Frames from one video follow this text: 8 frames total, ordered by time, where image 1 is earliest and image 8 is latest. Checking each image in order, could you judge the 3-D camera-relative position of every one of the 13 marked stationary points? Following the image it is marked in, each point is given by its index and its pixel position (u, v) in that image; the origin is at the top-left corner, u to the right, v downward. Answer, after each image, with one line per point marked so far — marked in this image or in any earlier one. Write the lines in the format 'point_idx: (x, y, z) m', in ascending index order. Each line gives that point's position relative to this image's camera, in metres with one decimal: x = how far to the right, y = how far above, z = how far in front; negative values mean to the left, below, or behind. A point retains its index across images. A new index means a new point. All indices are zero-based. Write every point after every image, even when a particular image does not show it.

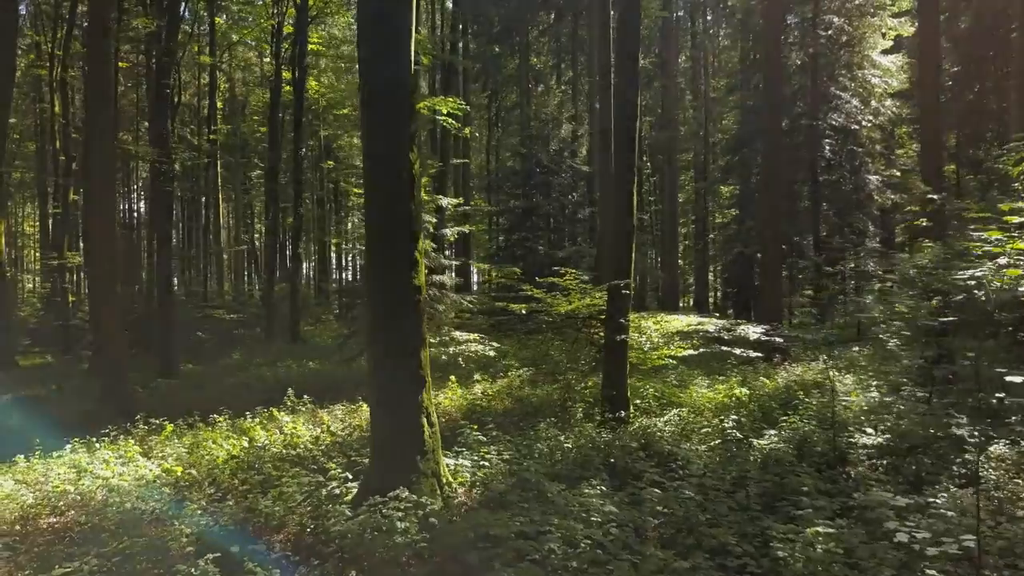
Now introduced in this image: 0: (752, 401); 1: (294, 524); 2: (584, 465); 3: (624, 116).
0: (+3.6, -1.7, +10.4) m
1: (-1.7, -1.9, +5.5) m
2: (+0.7, -1.8, +6.8) m
3: (+1.6, +2.4, +9.5) m
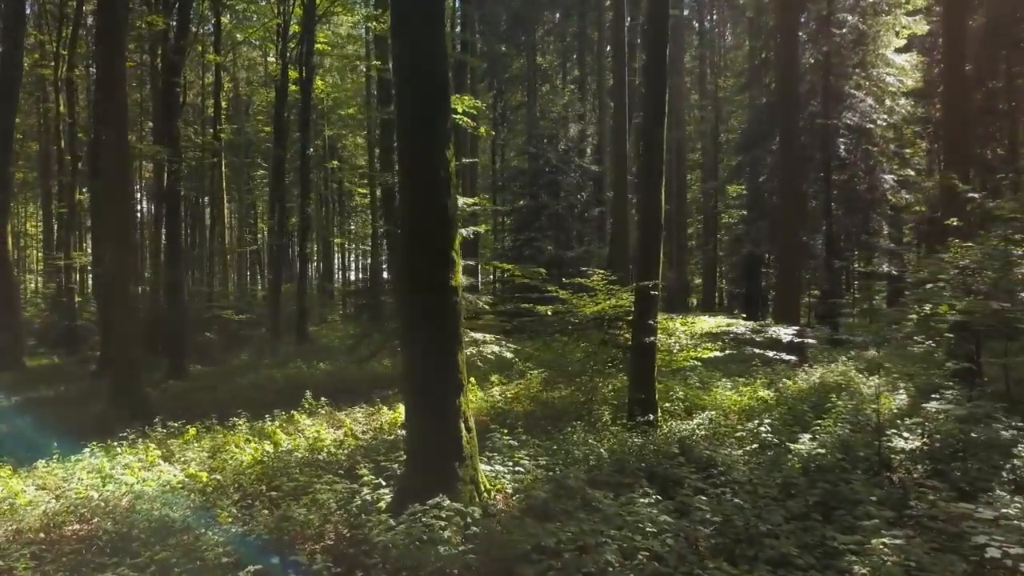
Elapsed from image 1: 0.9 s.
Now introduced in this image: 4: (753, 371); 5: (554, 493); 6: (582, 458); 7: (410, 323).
0: (+4.0, -1.7, +10.2) m
1: (-1.4, -1.9, +5.3) m
2: (+1.1, -1.8, +6.7) m
3: (+1.9, +2.4, +9.3) m
4: (+4.9, -1.7, +14.3) m
5: (+0.4, -1.7, +5.8) m
6: (+0.8, -1.7, +7.0) m
7: (-0.9, -0.3, +5.9) m
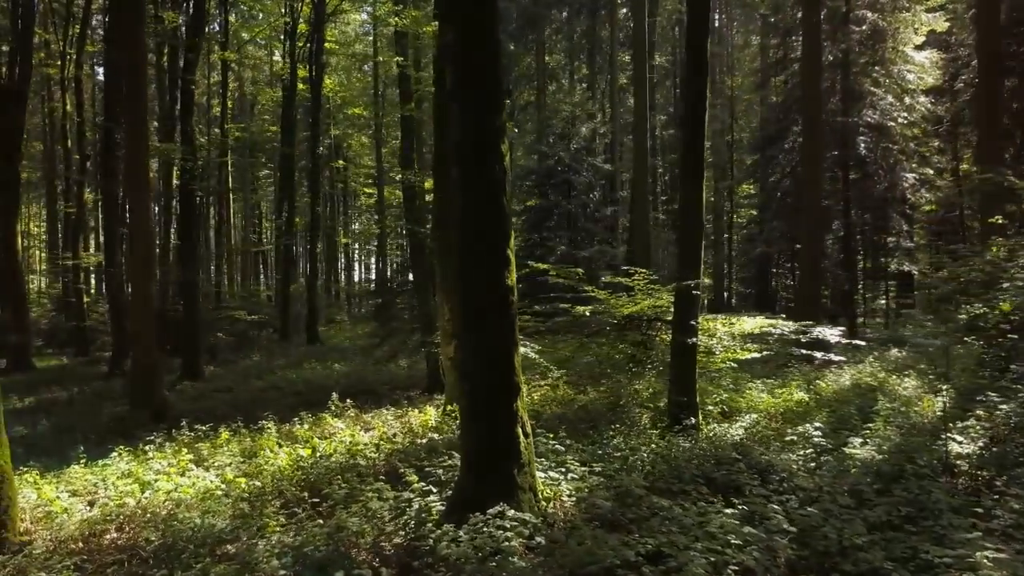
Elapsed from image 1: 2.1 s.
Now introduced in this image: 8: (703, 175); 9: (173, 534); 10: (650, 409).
0: (+4.5, -1.7, +9.9) m
1: (-0.9, -1.9, +5.0) m
2: (+1.6, -1.8, +6.4) m
3: (+2.4, +2.4, +9.1) m
4: (+5.4, -1.7, +14.0) m
5: (+0.9, -1.7, +5.6) m
6: (+1.3, -1.7, +6.8) m
7: (-0.4, -0.3, +5.7) m
8: (+2.5, +1.5, +9.1) m
9: (-2.8, -2.0, +5.6) m
10: (+1.9, -1.7, +9.4) m
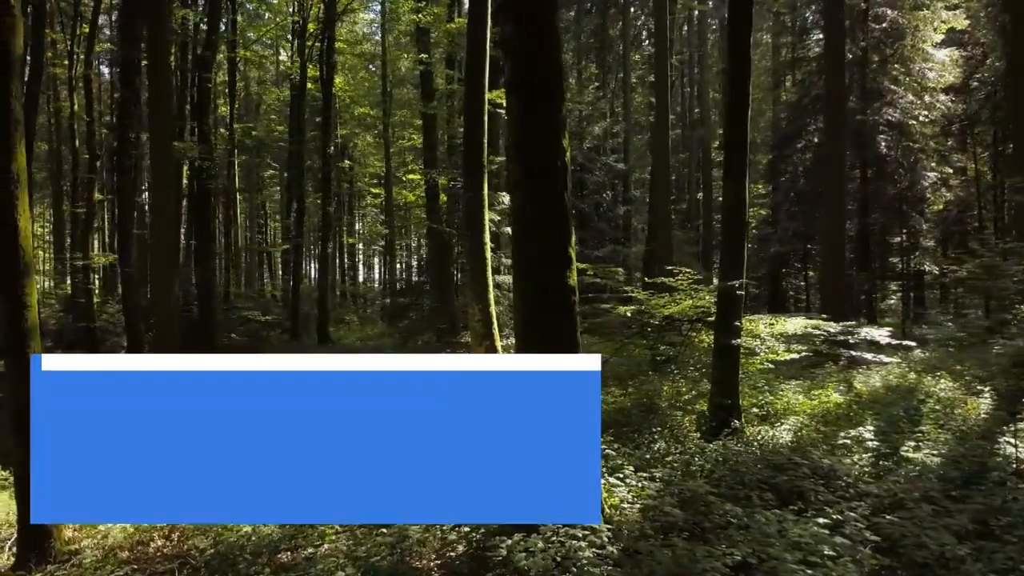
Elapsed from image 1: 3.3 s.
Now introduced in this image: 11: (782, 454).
0: (+5.0, -1.7, +9.7) m
1: (-0.4, -1.9, +4.9) m
2: (+2.1, -1.8, +6.2) m
3: (+2.9, +2.4, +8.9) m
4: (+5.9, -1.7, +13.8) m
5: (+1.4, -1.7, +5.4) m
6: (+1.8, -1.7, +6.6) m
7: (+0.1, -0.3, +5.5) m
8: (+3.0, +1.5, +8.9) m
9: (-2.3, -2.0, +5.4) m
10: (+2.4, -1.7, +9.2) m
11: (+2.8, -1.7, +7.1) m
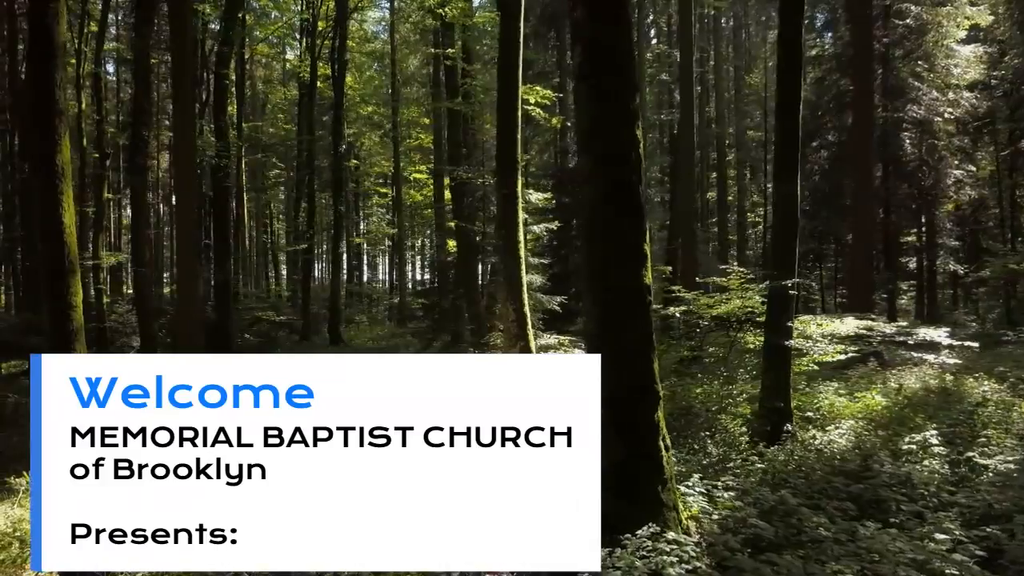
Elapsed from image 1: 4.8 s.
0: (+5.5, -1.7, +9.5) m
1: (+0.2, -1.9, +4.6) m
2: (+2.6, -1.7, +5.9) m
3: (+3.4, +2.4, +8.6) m
4: (+6.5, -1.7, +13.5) m
5: (+1.9, -1.7, +5.1) m
6: (+2.3, -1.7, +6.3) m
7: (+0.6, -0.3, +5.2) m
8: (+3.6, +1.5, +8.6) m
9: (-1.7, -2.0, +5.1) m
10: (+3.0, -1.6, +8.9) m
11: (+3.4, -1.7, +6.8) m
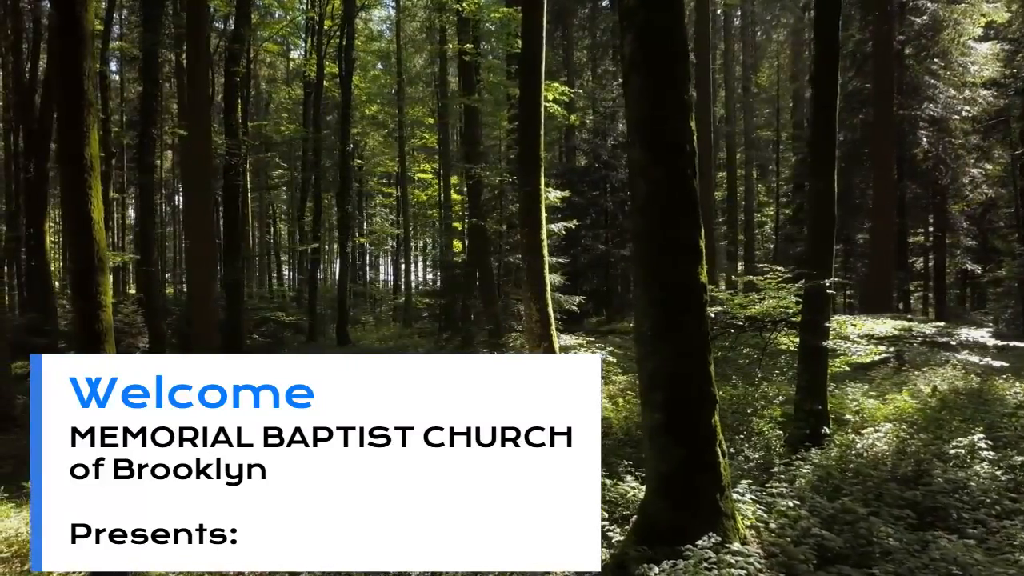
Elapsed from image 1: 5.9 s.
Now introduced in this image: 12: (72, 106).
0: (+5.9, -1.7, +9.2) m
1: (+0.5, -1.9, +4.3) m
2: (+3.0, -1.7, +5.7) m
3: (+3.8, +2.4, +8.4) m
4: (+6.8, -1.7, +13.3) m
5: (+2.3, -1.7, +4.9) m
6: (+2.7, -1.7, +6.1) m
7: (+1.0, -0.3, +5.0) m
8: (+3.9, +1.5, +8.4) m
9: (-1.3, -2.0, +4.9) m
10: (+3.3, -1.6, +8.7) m
11: (+3.7, -1.7, +6.6) m
12: (-3.3, +1.4, +5.2) m
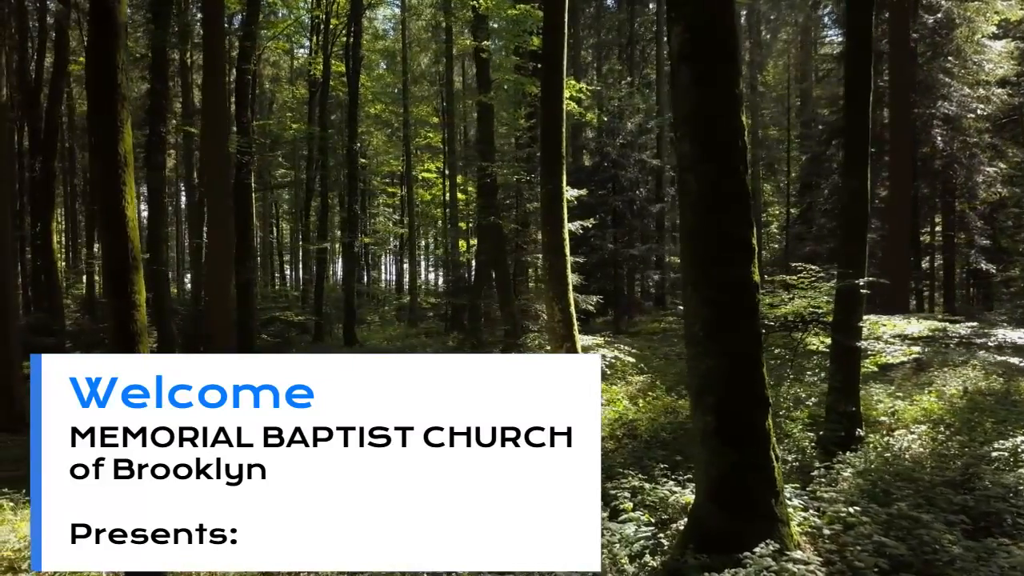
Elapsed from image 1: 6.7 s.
0: (+6.2, -1.7, +9.1) m
1: (+0.8, -1.9, +4.2) m
2: (+3.3, -1.7, +5.6) m
3: (+4.1, +2.4, +8.2) m
4: (+7.2, -1.7, +13.2) m
5: (+2.6, -1.7, +4.7) m
6: (+3.0, -1.7, +5.9) m
7: (+1.3, -0.3, +4.8) m
8: (+4.3, +1.5, +8.3) m
9: (-1.0, -2.0, +4.7) m
10: (+3.7, -1.6, +8.5) m
11: (+4.1, -1.7, +6.4) m
12: (-3.0, +1.4, +5.1) m
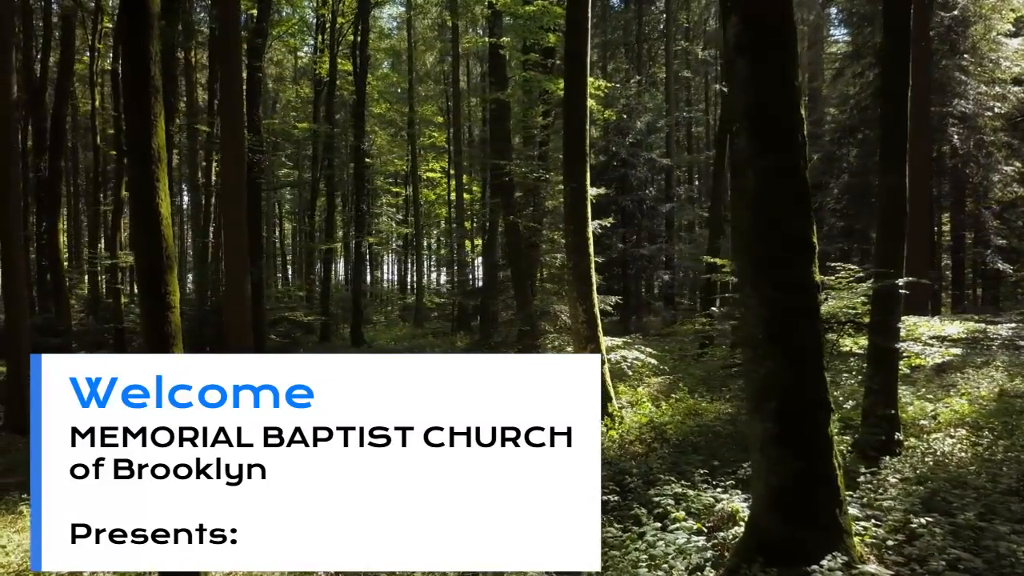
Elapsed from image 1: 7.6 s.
0: (+6.6, -1.7, +8.9) m
1: (+1.2, -1.9, +4.0) m
2: (+3.7, -1.7, +5.4) m
3: (+4.5, +2.4, +8.0) m
4: (+7.5, -1.7, +13.0) m
5: (+3.0, -1.7, +4.5) m
6: (+3.4, -1.7, +5.7) m
7: (+1.7, -0.3, +4.6) m
8: (+4.6, +1.5, +8.1) m
9: (-0.7, -2.0, +4.5) m
10: (+4.0, -1.6, +8.3) m
11: (+4.4, -1.7, +6.2) m
12: (-2.7, +1.4, +4.9) m
